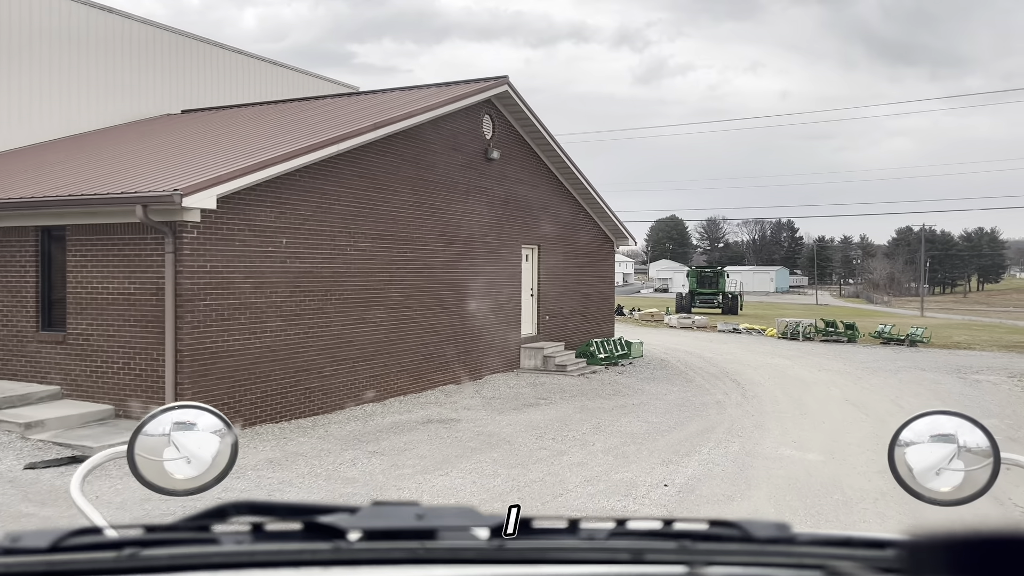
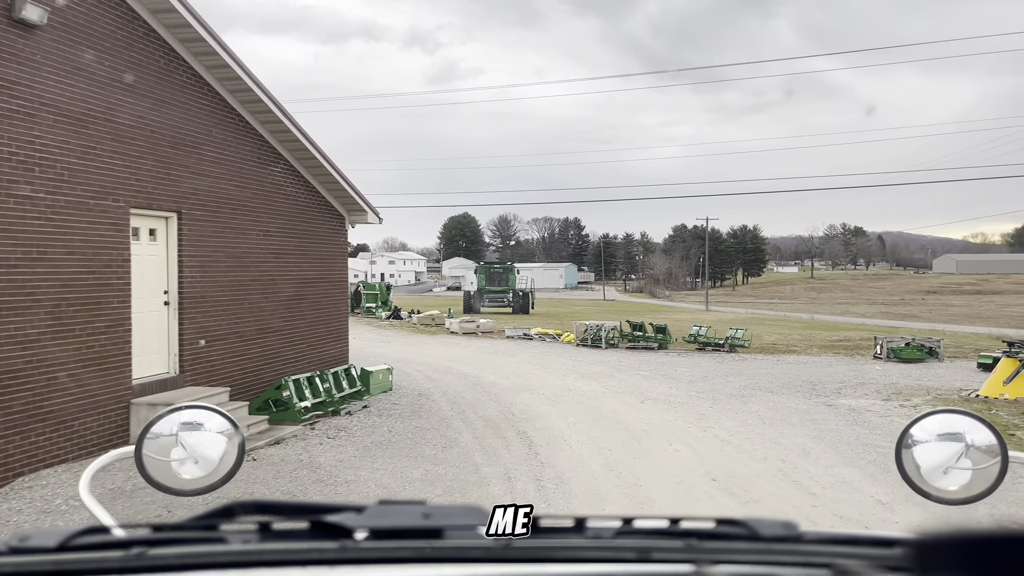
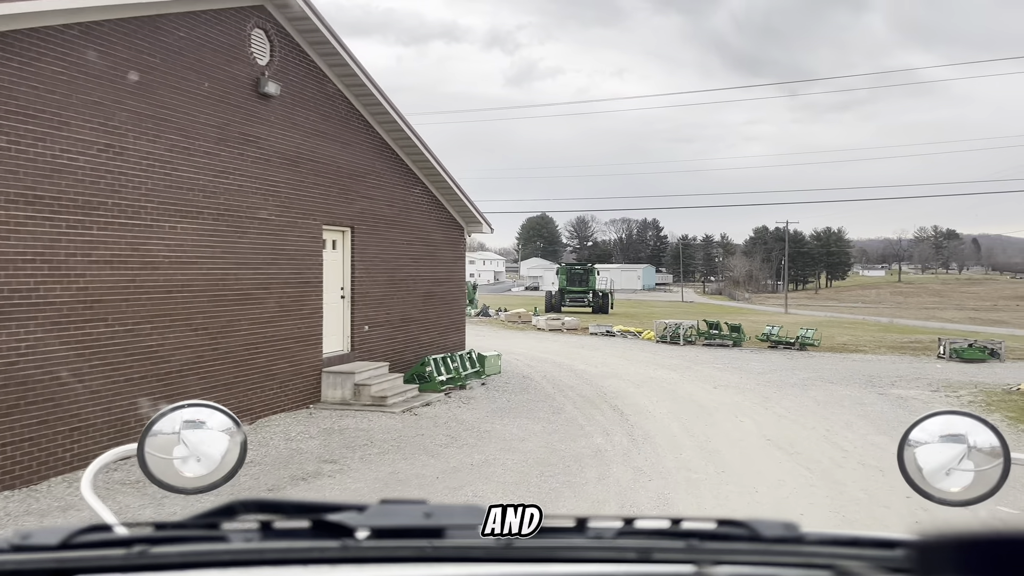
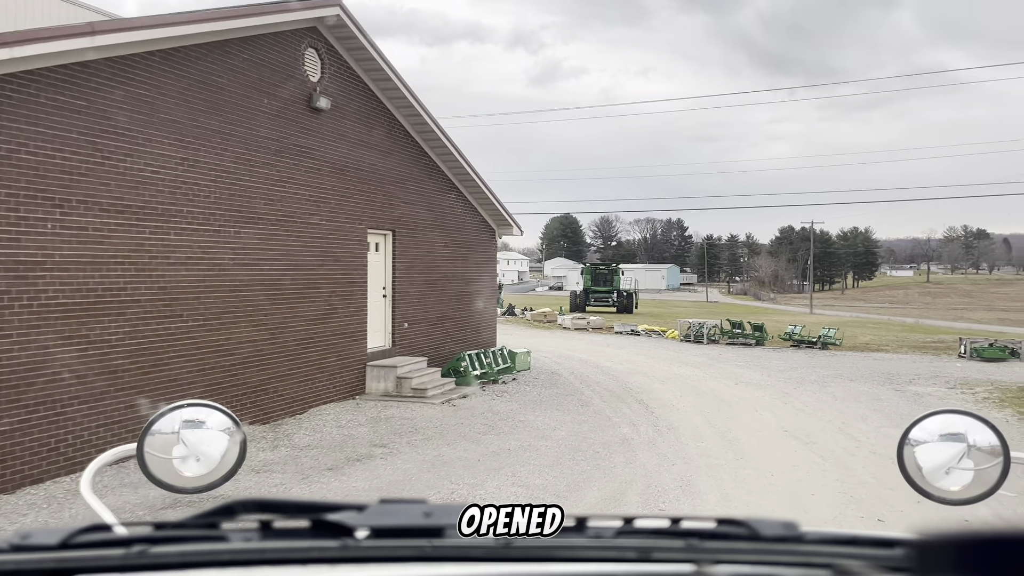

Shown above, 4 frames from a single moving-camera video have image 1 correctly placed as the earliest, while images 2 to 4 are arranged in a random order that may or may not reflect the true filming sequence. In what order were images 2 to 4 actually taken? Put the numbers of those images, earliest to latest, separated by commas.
4, 3, 2
